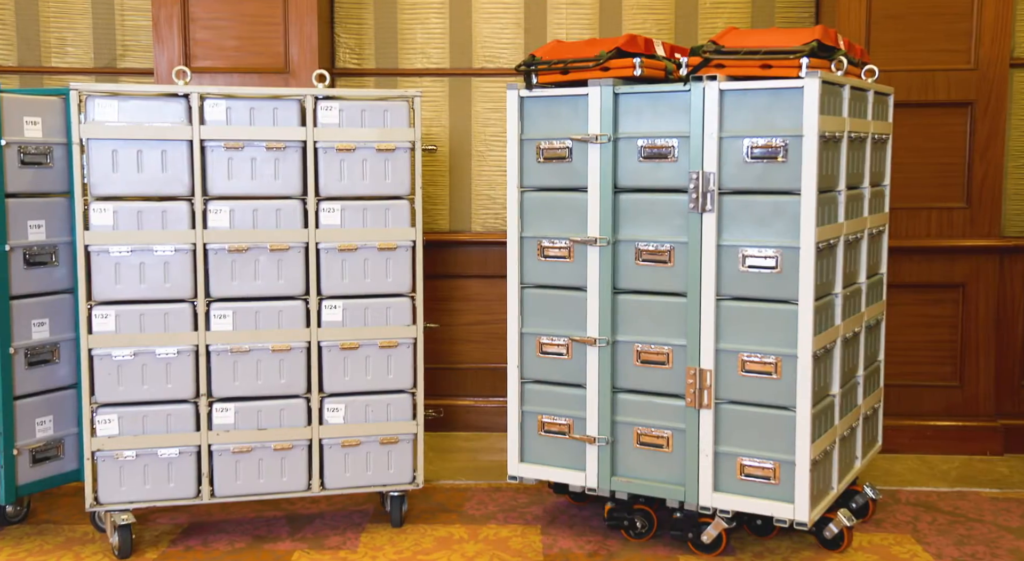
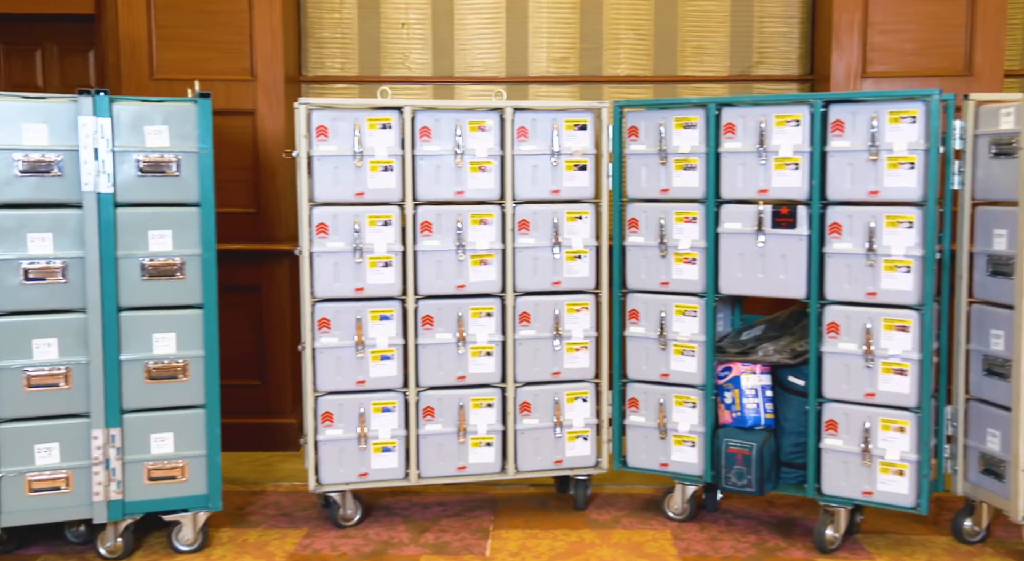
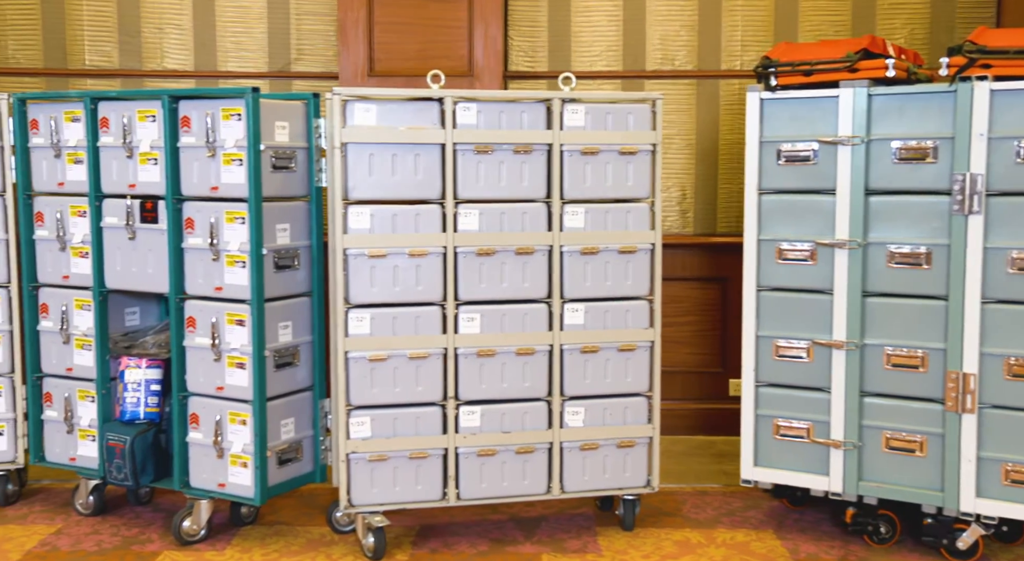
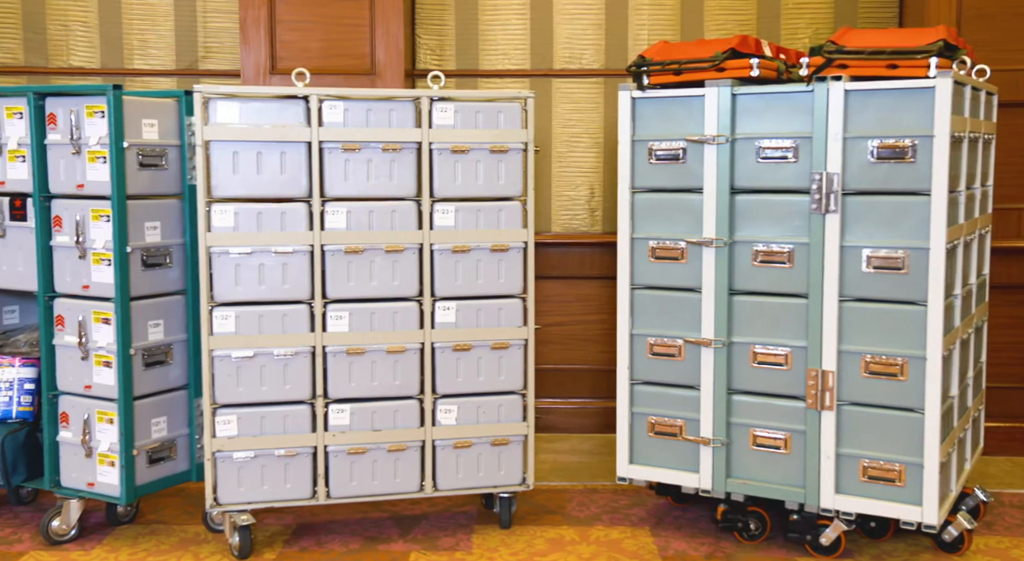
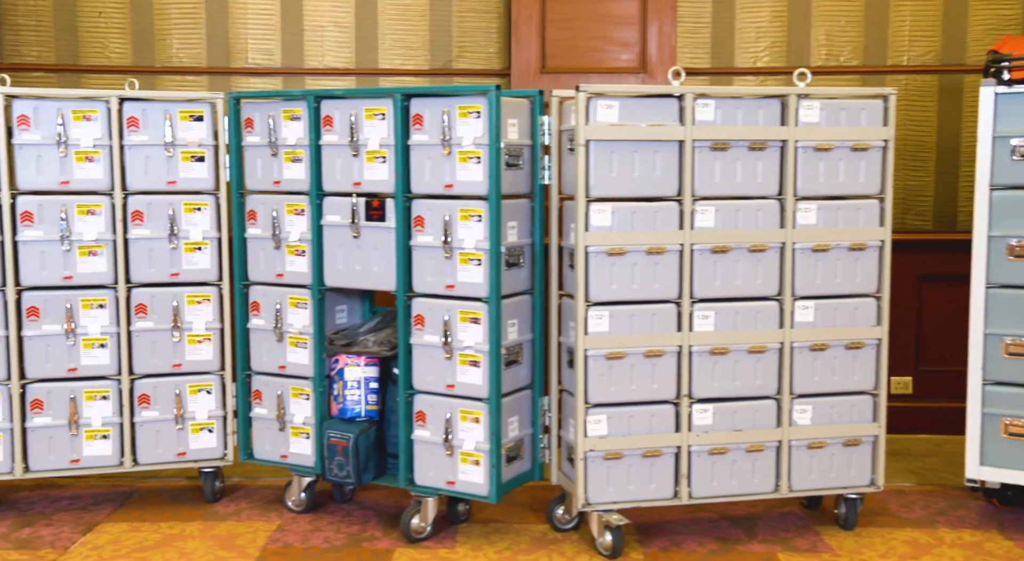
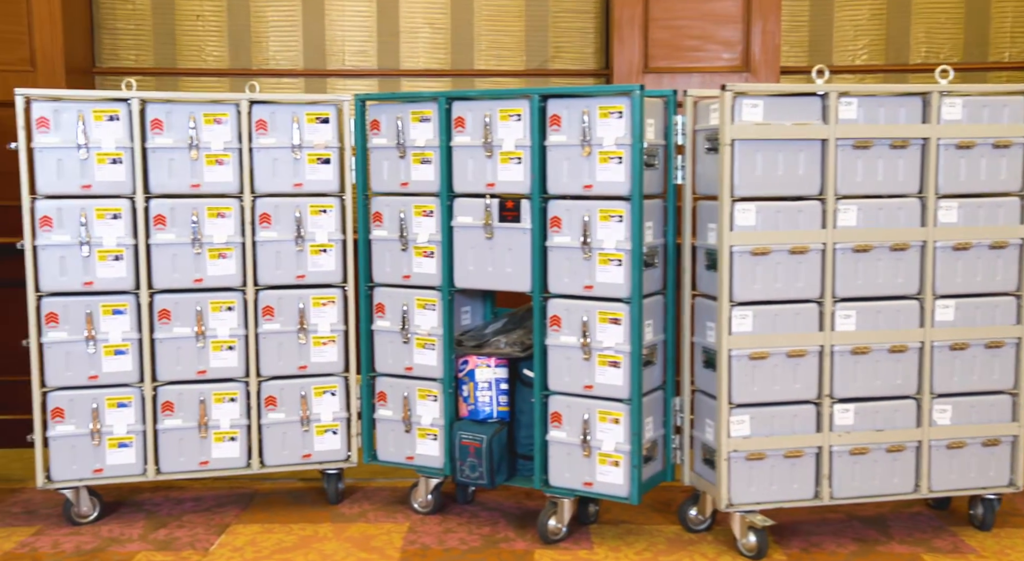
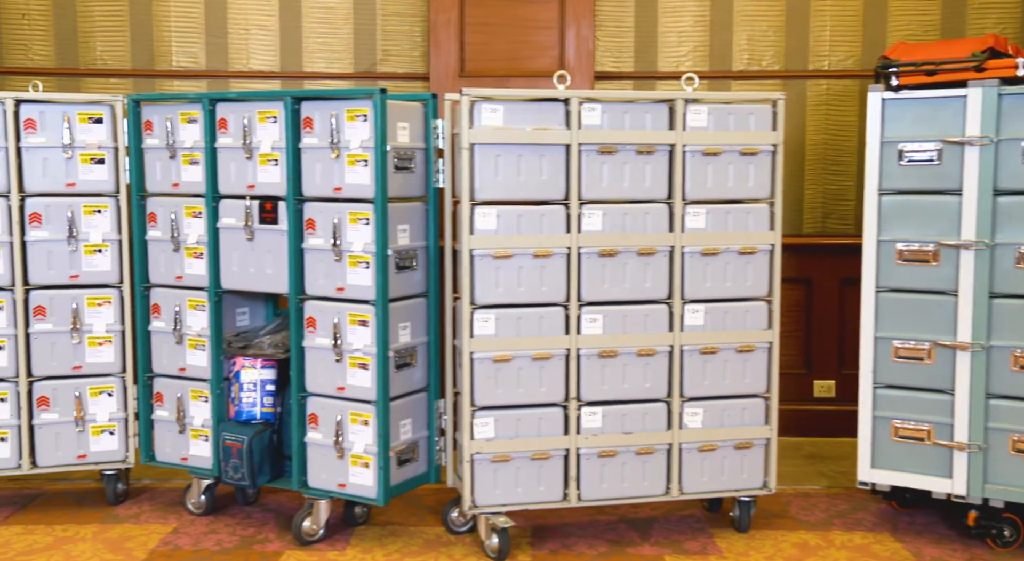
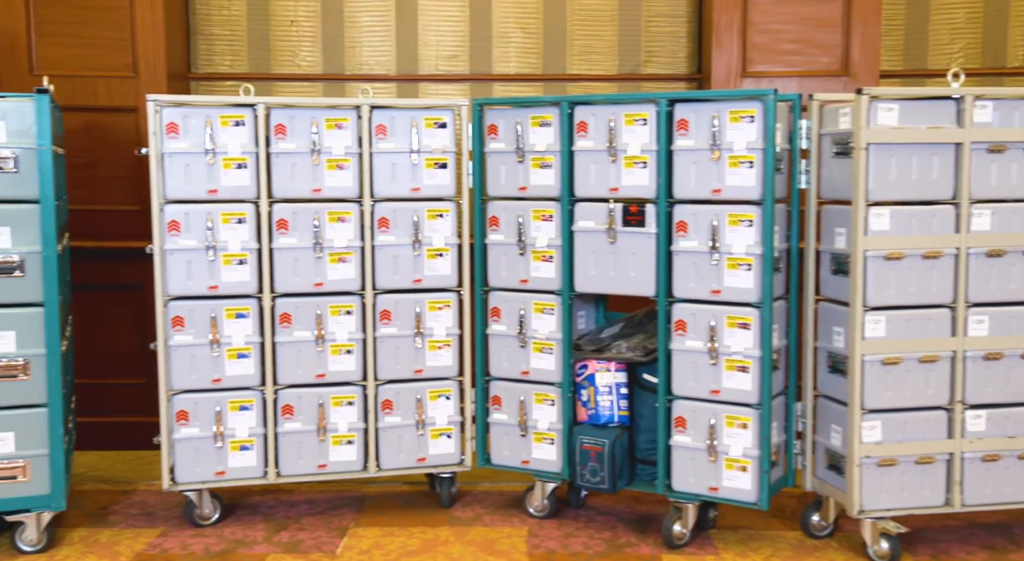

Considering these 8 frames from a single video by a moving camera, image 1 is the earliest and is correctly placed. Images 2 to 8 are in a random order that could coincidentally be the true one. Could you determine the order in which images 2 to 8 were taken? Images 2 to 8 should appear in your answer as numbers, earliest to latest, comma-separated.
4, 3, 7, 5, 6, 8, 2
